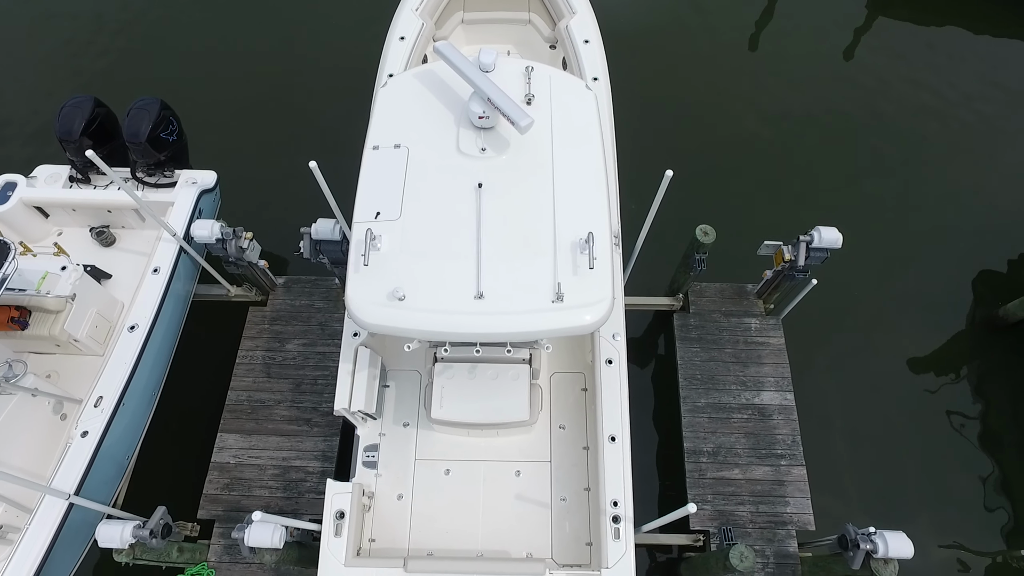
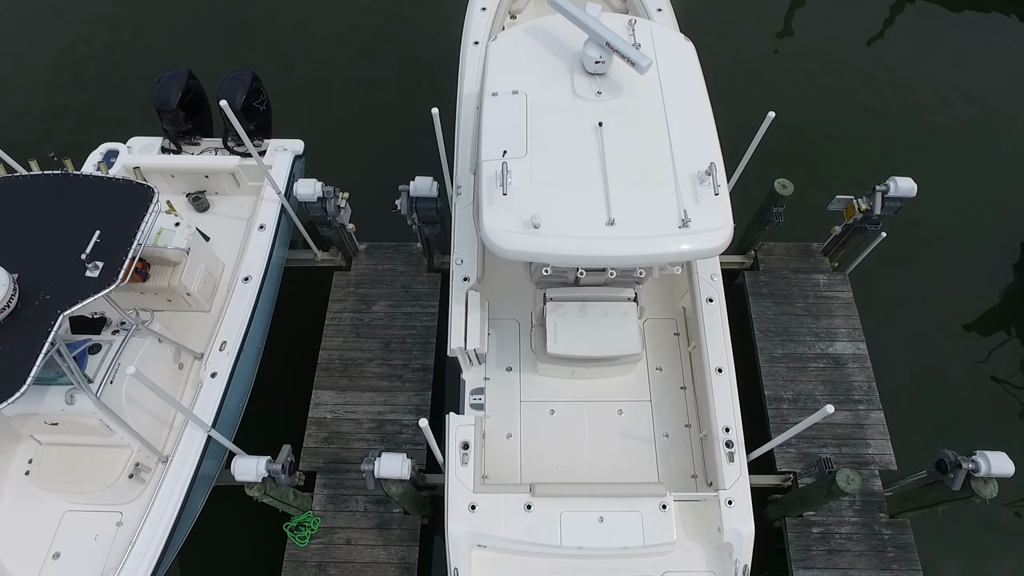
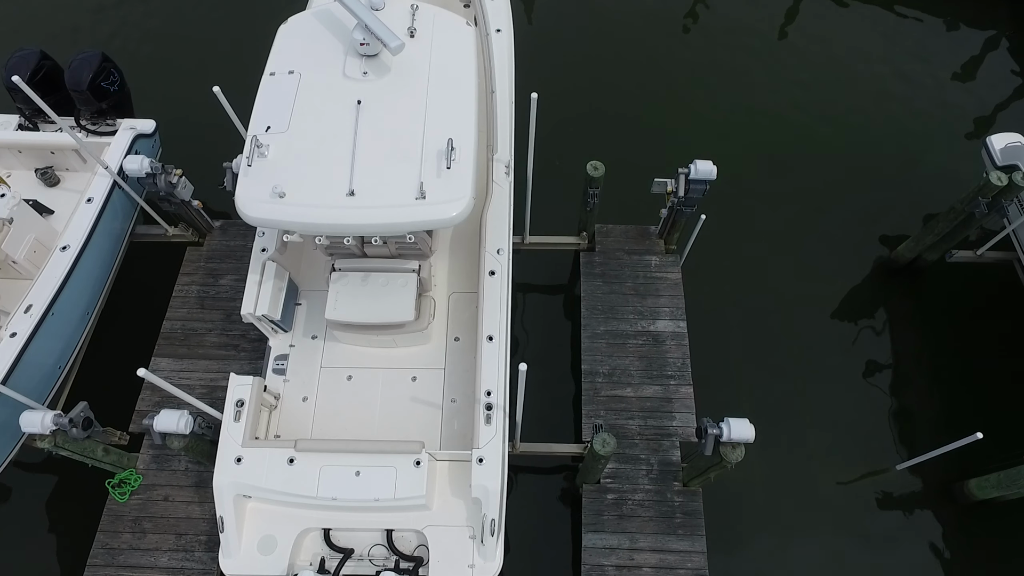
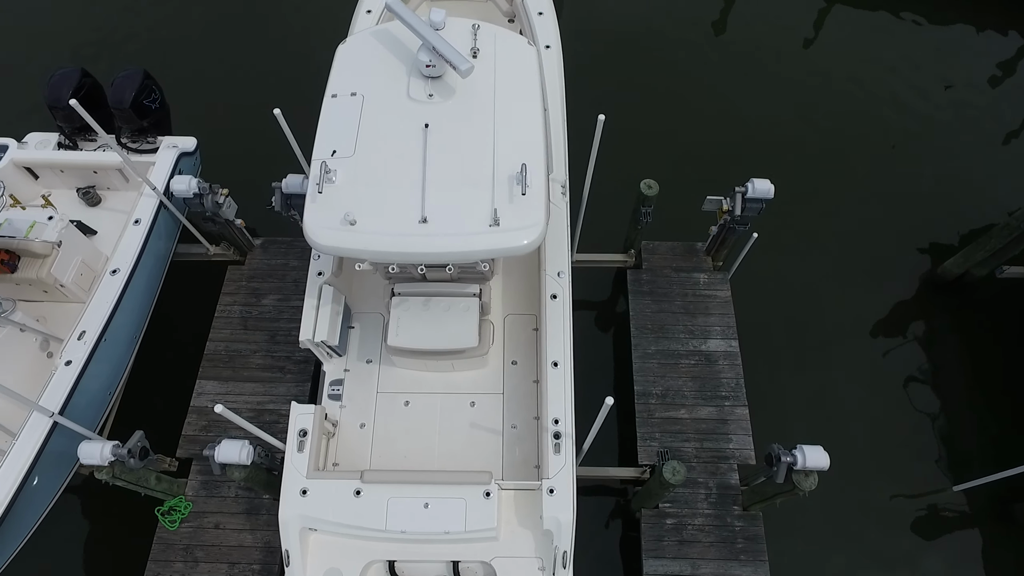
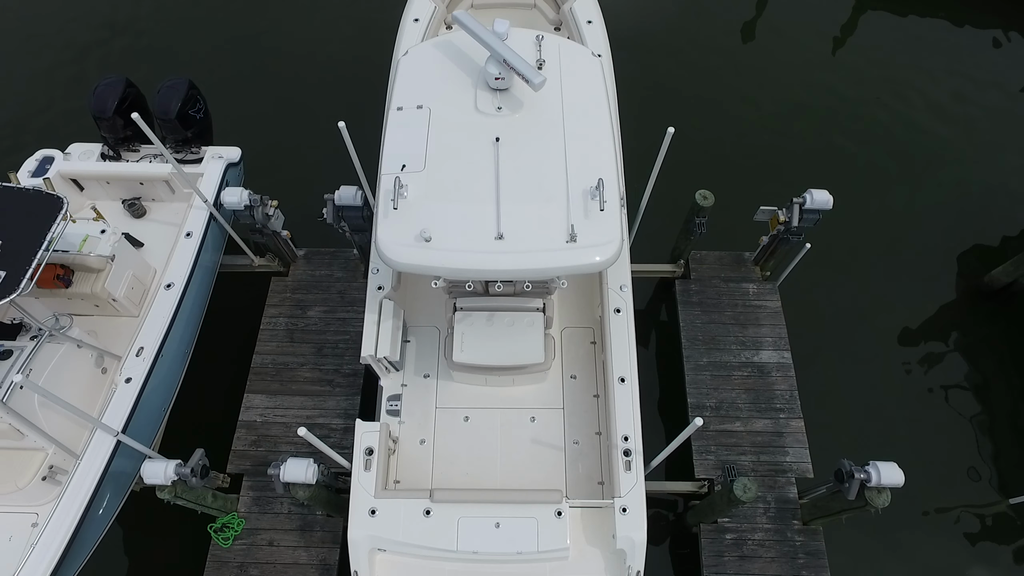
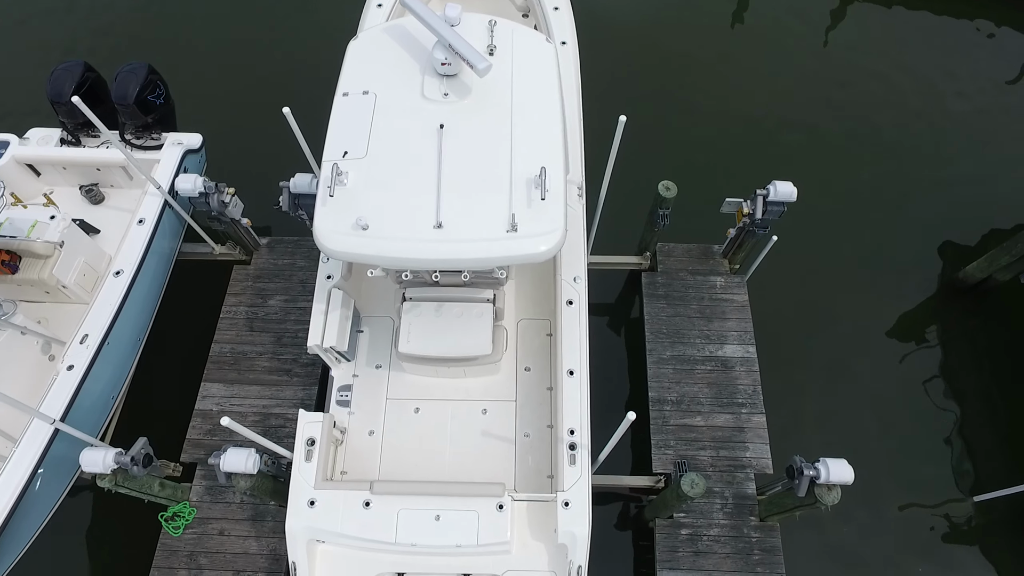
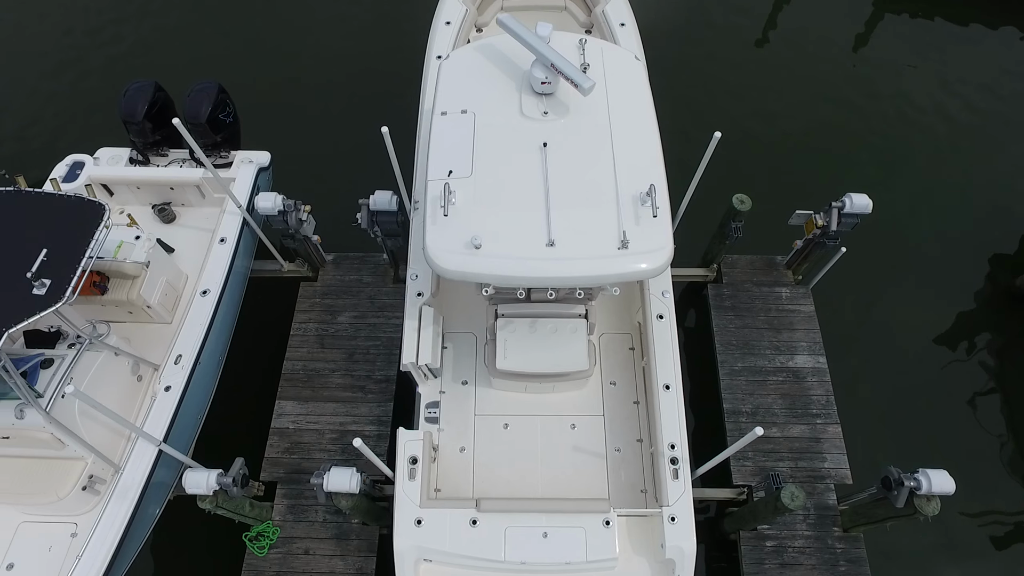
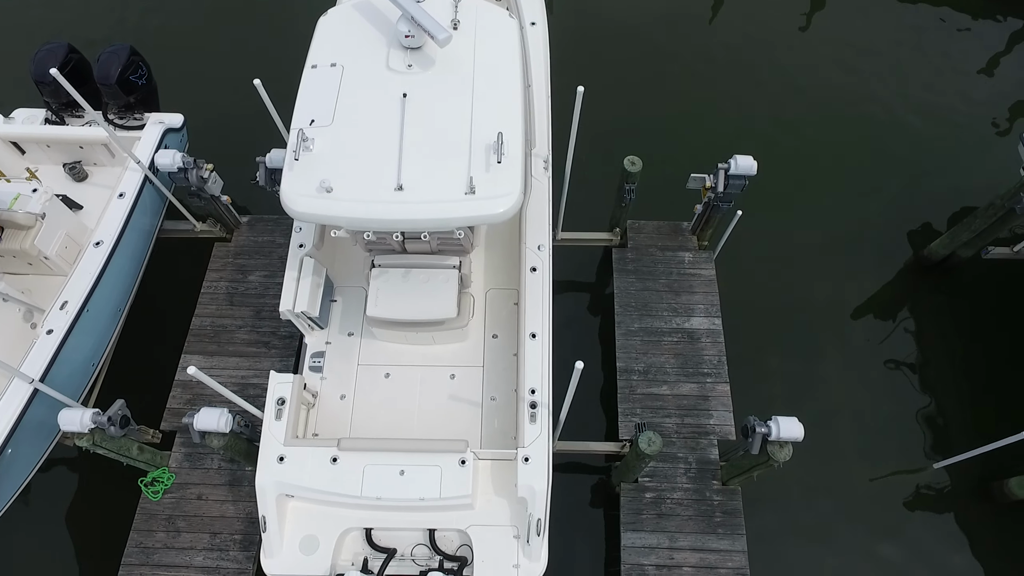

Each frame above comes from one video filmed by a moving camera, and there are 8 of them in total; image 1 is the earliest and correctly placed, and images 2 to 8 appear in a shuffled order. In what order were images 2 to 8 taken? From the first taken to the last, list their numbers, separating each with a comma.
6, 8, 3, 4, 5, 7, 2
